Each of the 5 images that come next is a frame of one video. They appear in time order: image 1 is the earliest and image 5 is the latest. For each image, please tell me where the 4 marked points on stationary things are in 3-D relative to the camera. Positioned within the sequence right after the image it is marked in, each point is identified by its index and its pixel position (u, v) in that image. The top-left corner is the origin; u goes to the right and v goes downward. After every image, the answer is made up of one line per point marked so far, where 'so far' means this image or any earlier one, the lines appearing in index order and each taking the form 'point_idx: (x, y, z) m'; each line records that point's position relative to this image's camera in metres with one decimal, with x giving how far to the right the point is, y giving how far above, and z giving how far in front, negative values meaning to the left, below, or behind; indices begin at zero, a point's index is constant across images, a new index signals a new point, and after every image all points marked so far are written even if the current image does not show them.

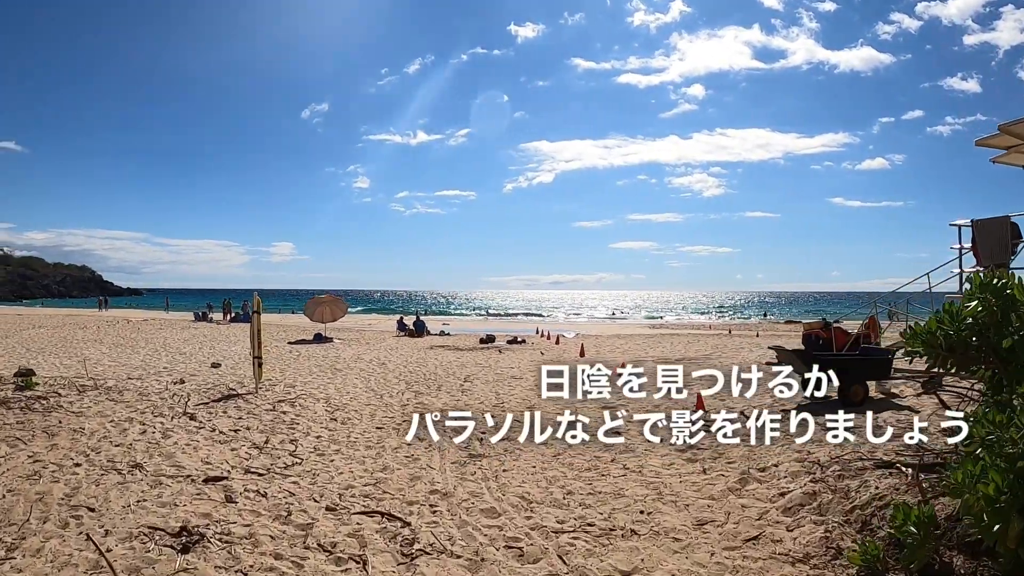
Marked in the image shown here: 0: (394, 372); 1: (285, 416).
0: (-3.2, -2.2, +15.5) m
1: (-3.2, -1.9, +8.1) m
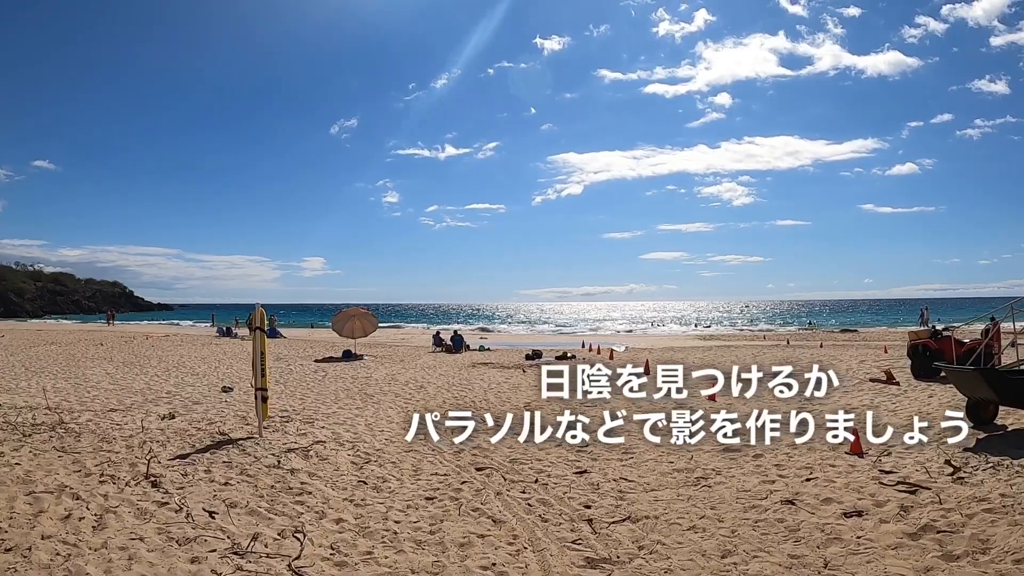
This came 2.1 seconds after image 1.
0: (-1.7, -2.4, +12.9) m
1: (-2.1, -1.9, +5.6) m
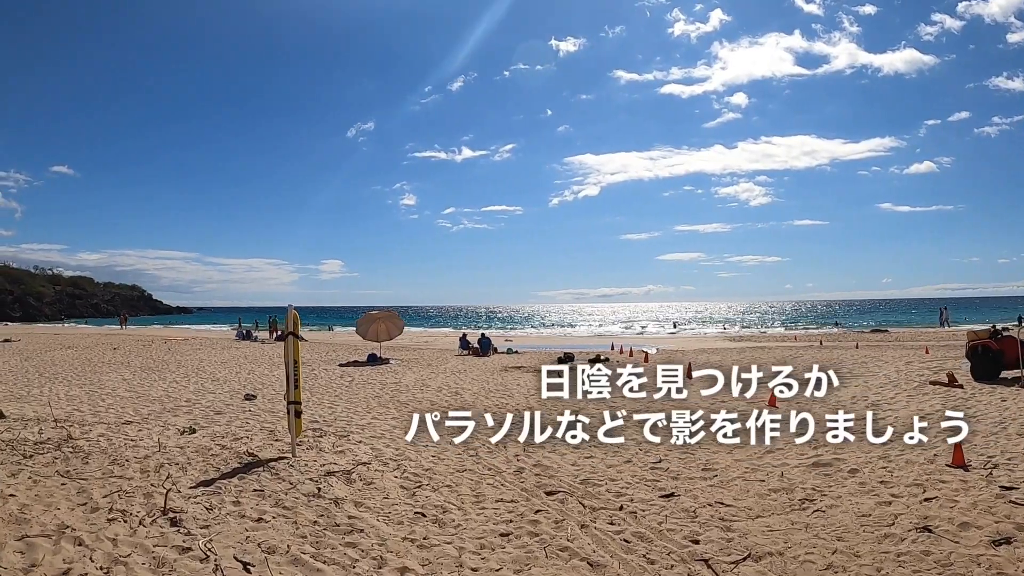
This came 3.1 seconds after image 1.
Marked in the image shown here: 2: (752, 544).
0: (-0.8, -2.3, +11.9) m
1: (-1.4, -1.8, +4.6) m
2: (+2.0, -2.2, +4.7) m
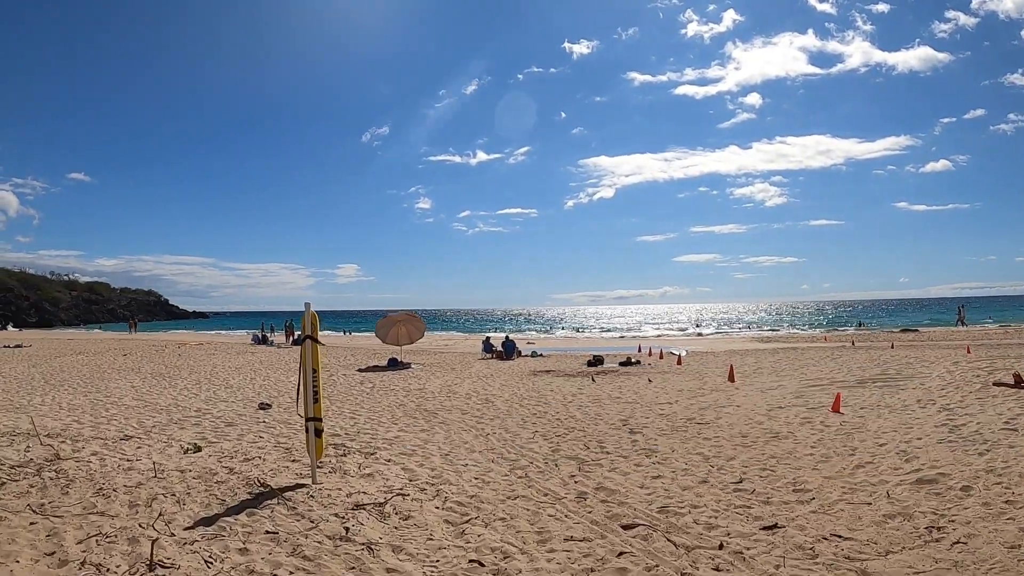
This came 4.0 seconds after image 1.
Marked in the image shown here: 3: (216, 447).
0: (-0.1, -2.3, +10.9) m
1: (-0.9, -1.8, +3.6) m
2: (+2.5, -2.1, +3.6) m
3: (-3.7, -2.0, +7.1) m
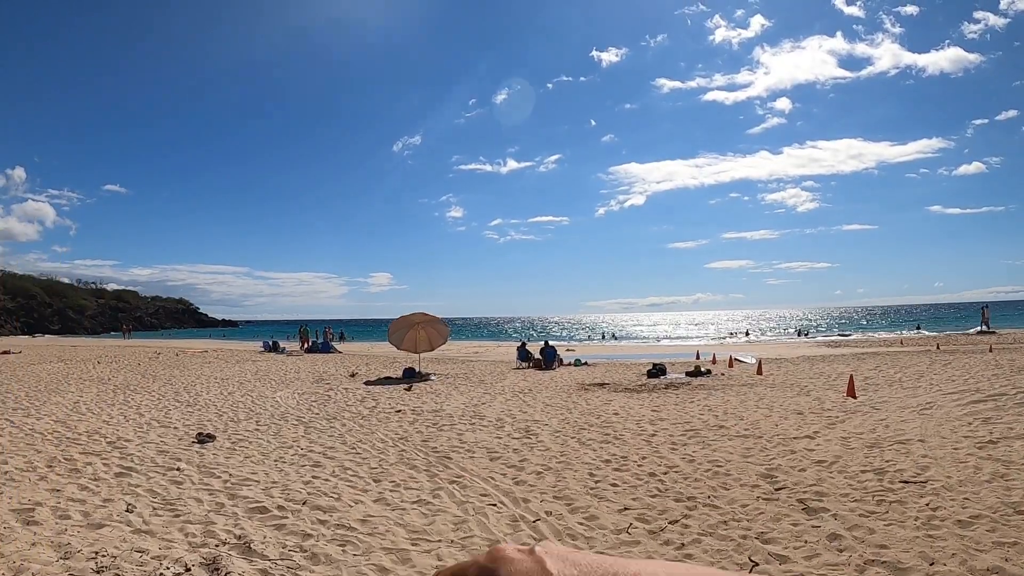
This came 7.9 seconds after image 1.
0: (+0.6, -1.9, +7.1) m
1: (-0.6, -1.3, -0.2) m
2: (+2.8, -1.6, -0.4) m
3: (-3.2, -1.6, +3.5) m
